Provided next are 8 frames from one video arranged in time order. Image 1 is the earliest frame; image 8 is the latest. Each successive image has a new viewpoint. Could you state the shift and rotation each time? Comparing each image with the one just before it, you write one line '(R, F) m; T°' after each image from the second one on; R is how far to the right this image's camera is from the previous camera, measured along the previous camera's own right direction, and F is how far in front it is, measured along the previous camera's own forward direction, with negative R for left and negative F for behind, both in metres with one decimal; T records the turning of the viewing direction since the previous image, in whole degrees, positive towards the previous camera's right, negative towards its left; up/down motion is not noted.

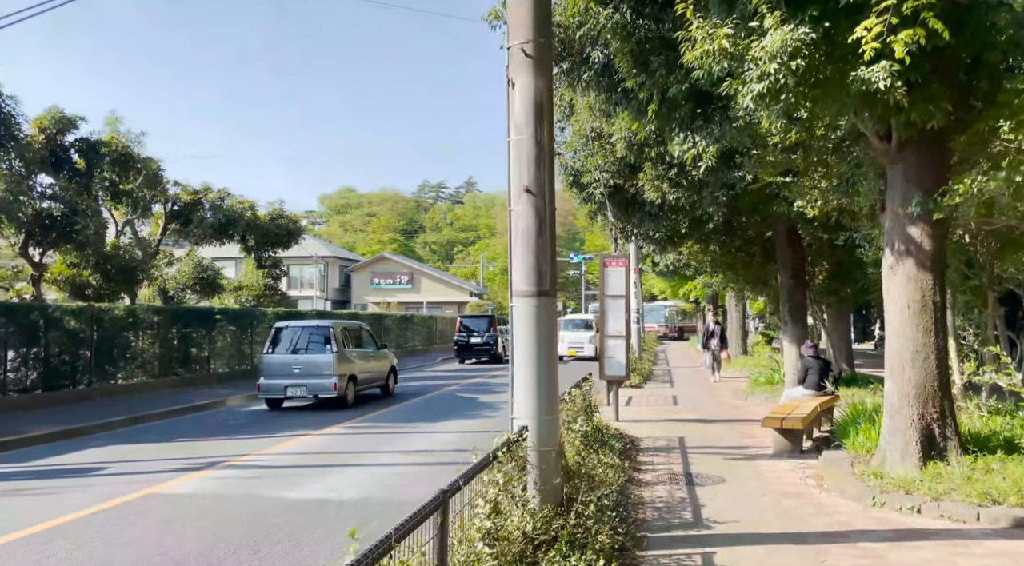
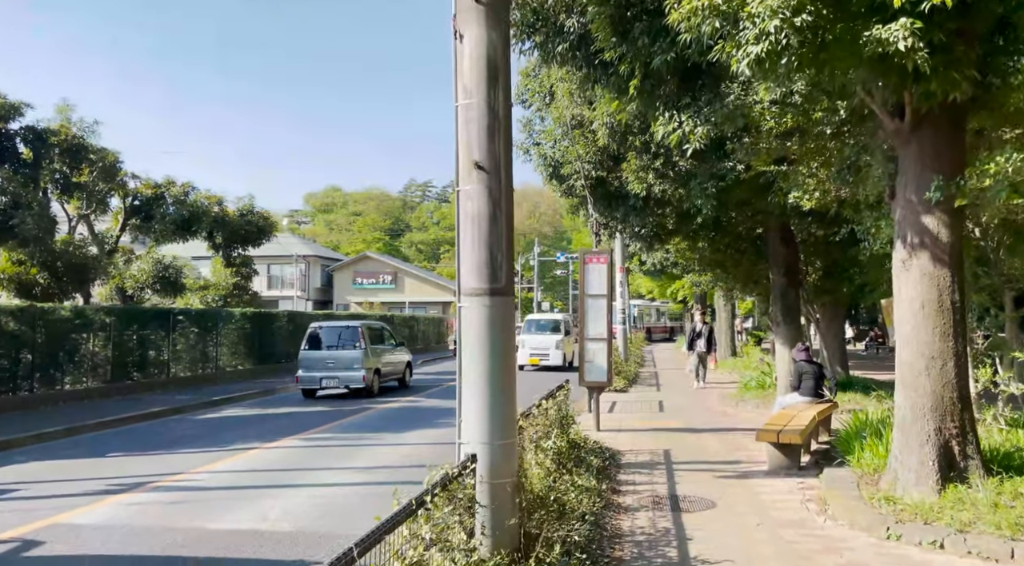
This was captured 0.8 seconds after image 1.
(+0.2, +1.1) m; +1°
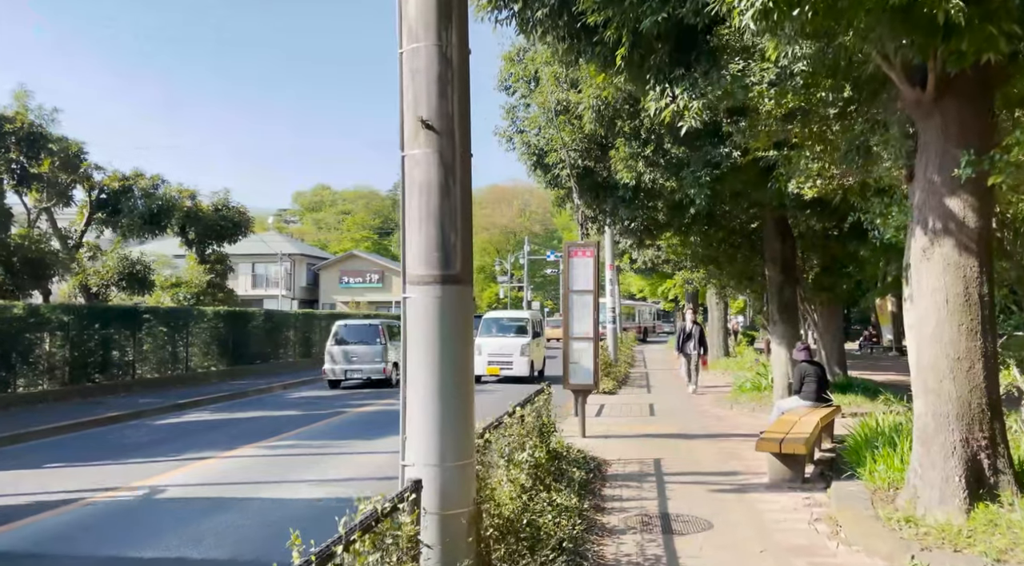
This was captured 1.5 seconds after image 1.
(+0.2, +1.0) m; +1°
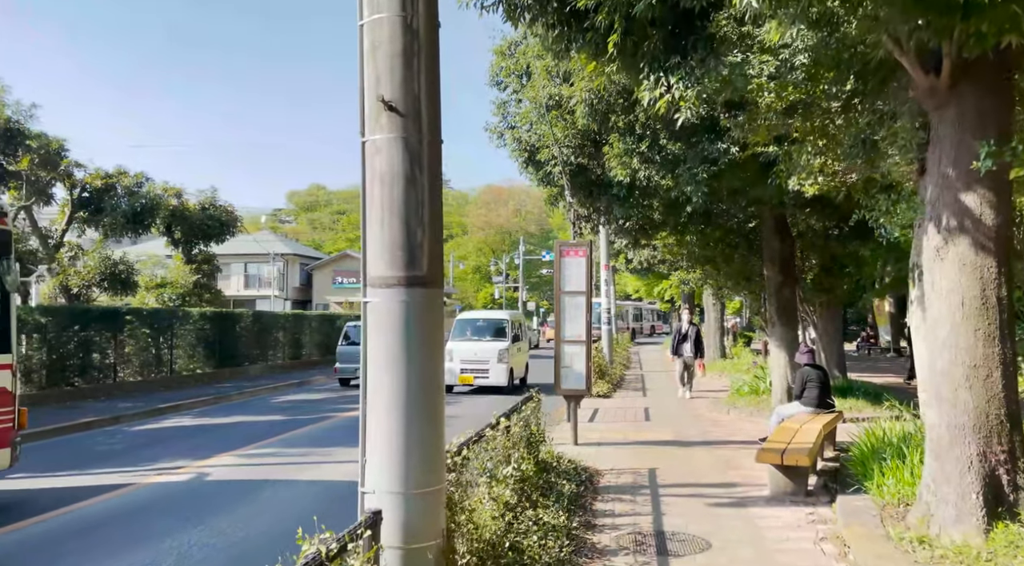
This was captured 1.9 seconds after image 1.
(+0.1, +0.5) m; 0°
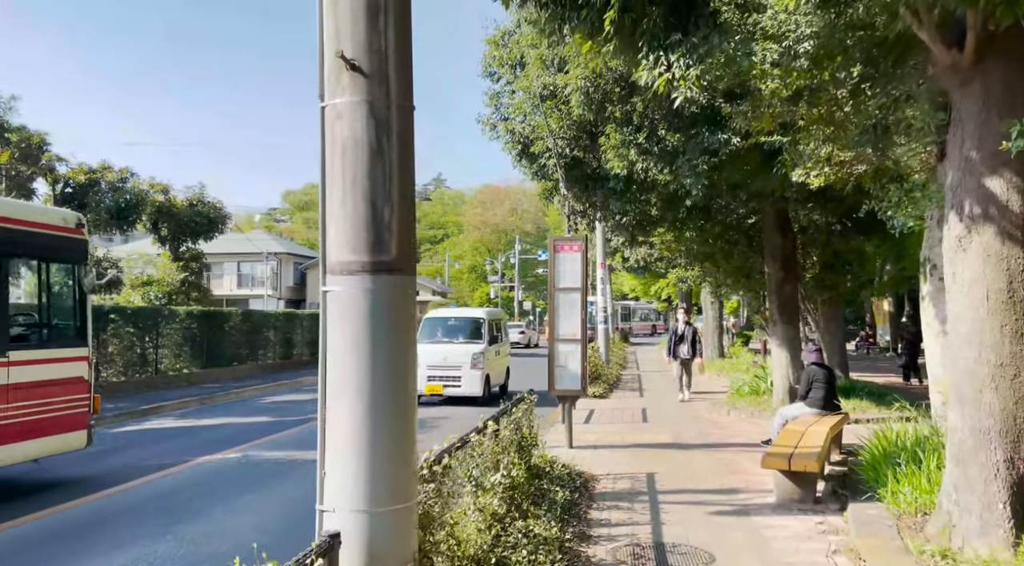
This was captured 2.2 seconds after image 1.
(+0.1, +0.5) m; 0°
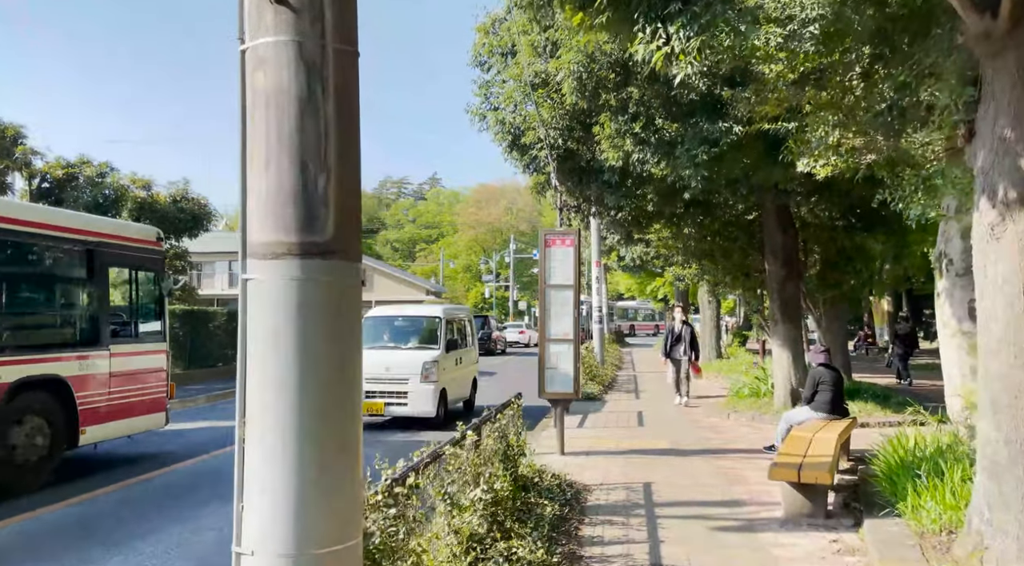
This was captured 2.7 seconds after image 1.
(+0.1, +0.7) m; 0°
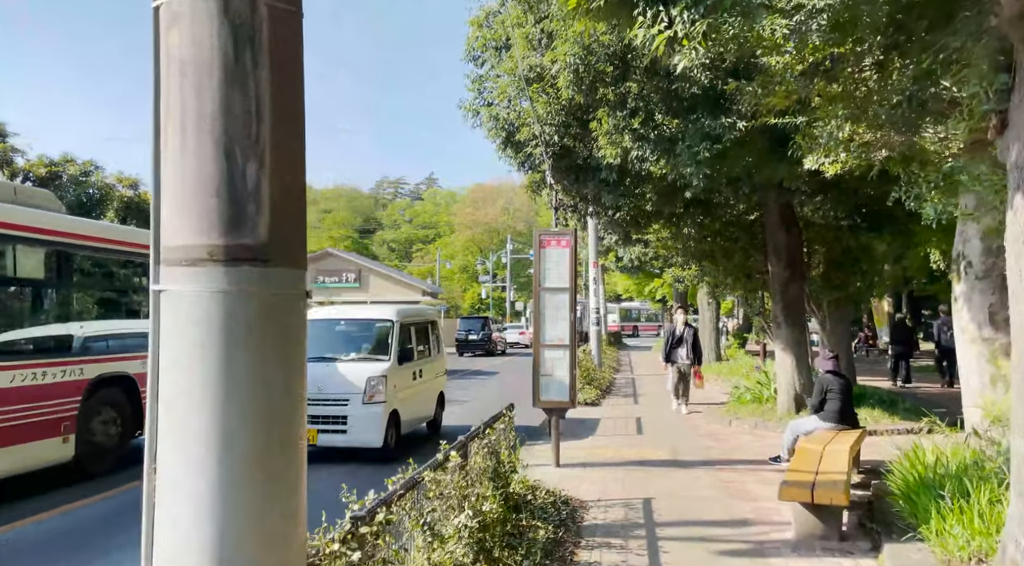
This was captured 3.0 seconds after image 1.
(+0.1, +0.5) m; 0°
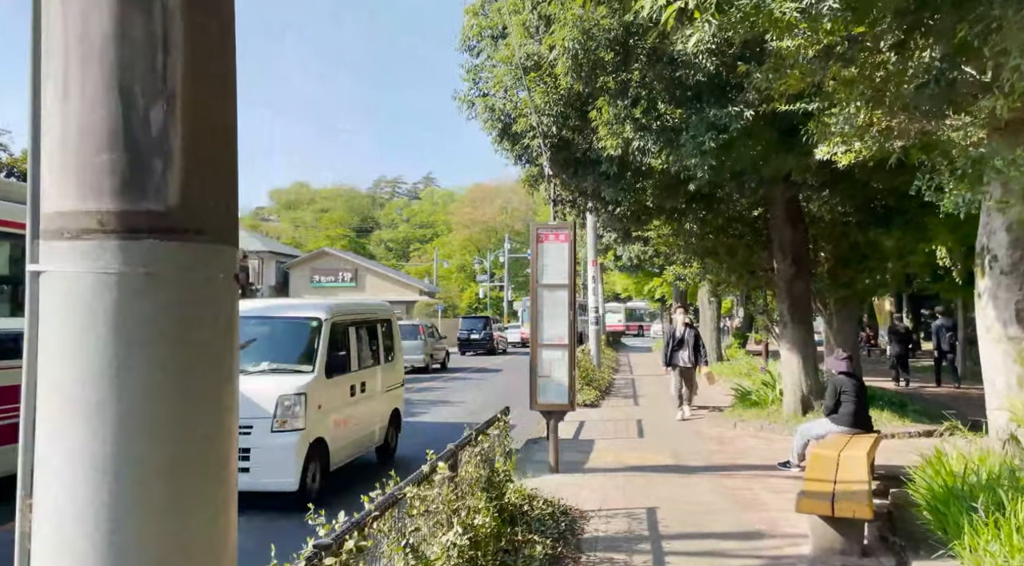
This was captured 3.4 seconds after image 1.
(0.0, +0.5) m; 0°
